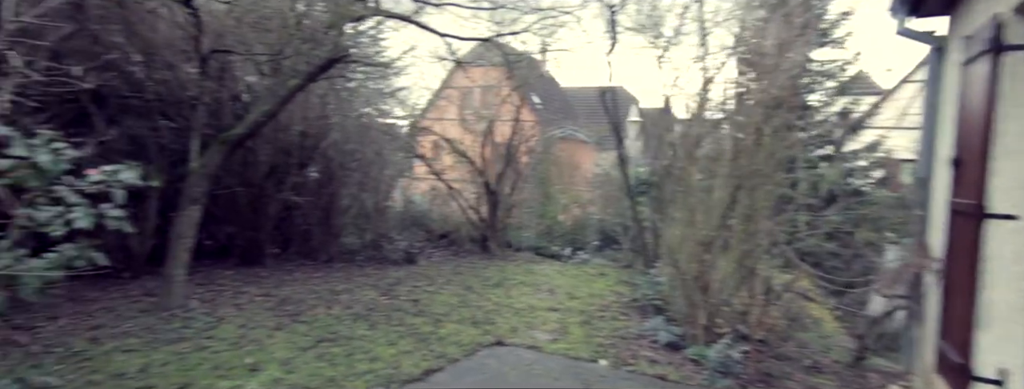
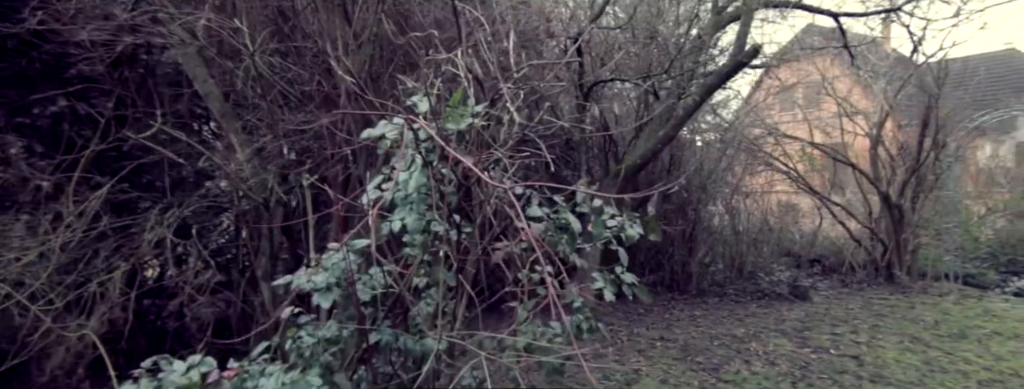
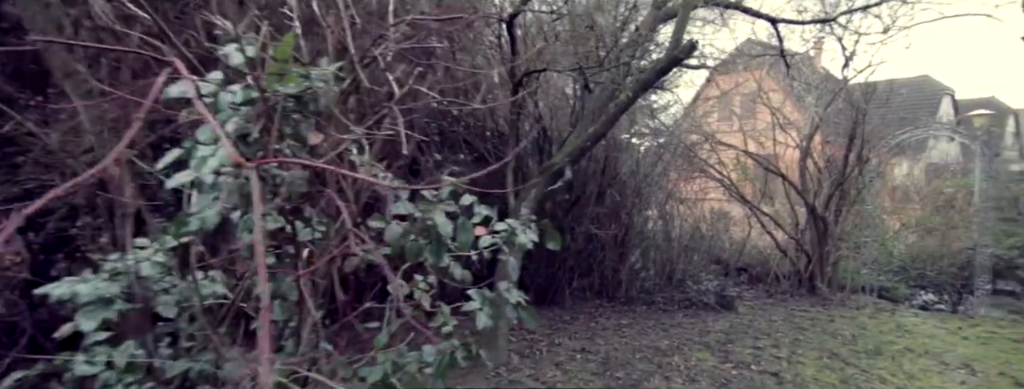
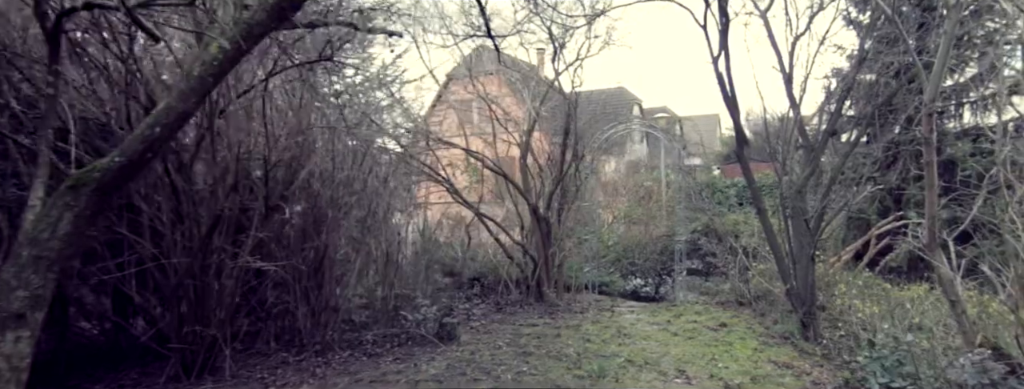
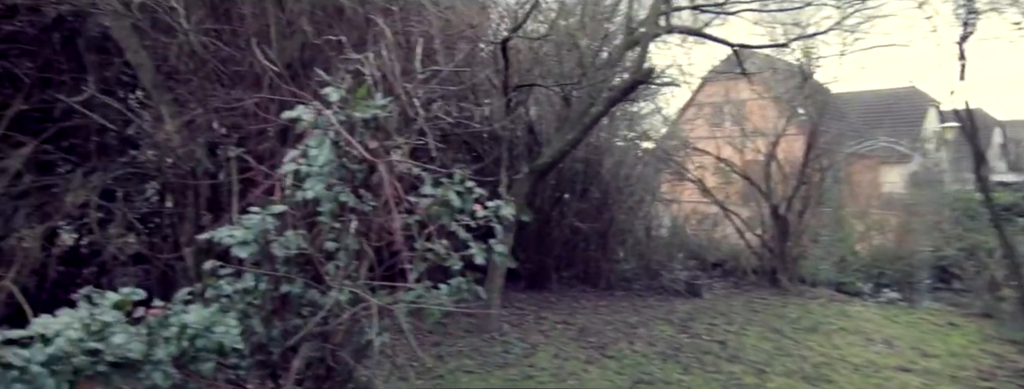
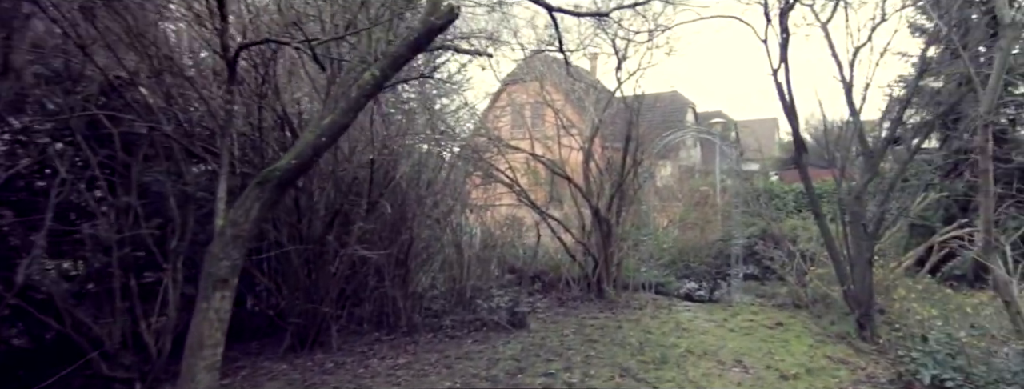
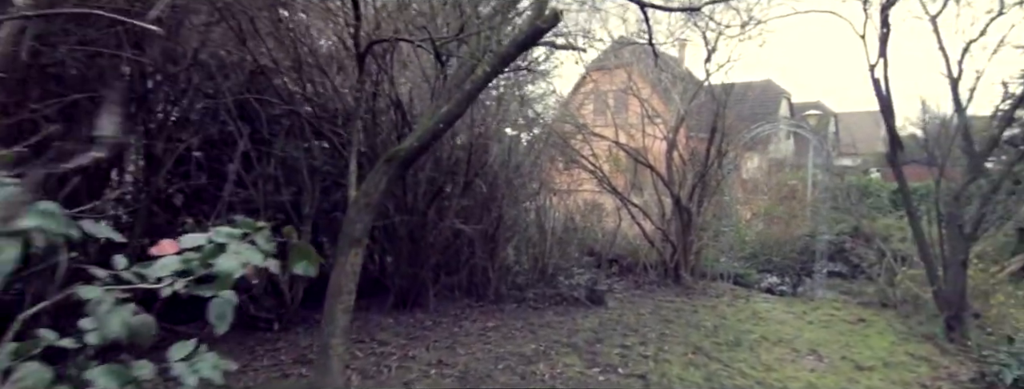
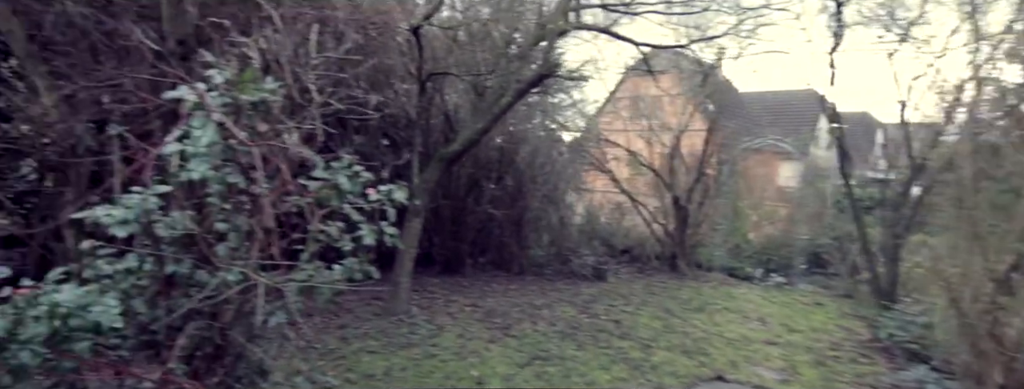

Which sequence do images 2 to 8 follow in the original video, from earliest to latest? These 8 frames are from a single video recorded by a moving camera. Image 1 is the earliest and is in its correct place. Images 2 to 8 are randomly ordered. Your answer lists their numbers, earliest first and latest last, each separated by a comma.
8, 5, 2, 3, 7, 6, 4
